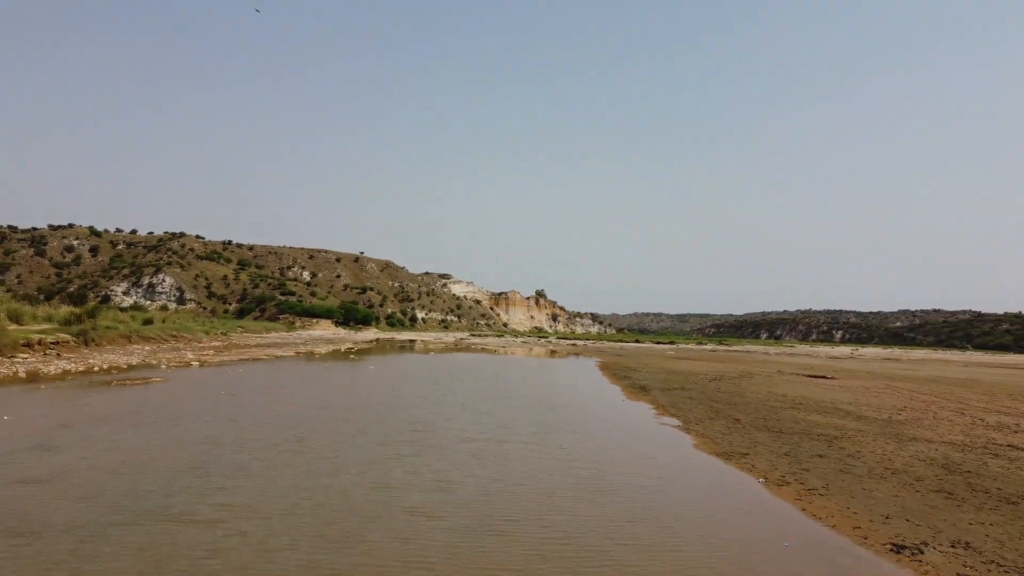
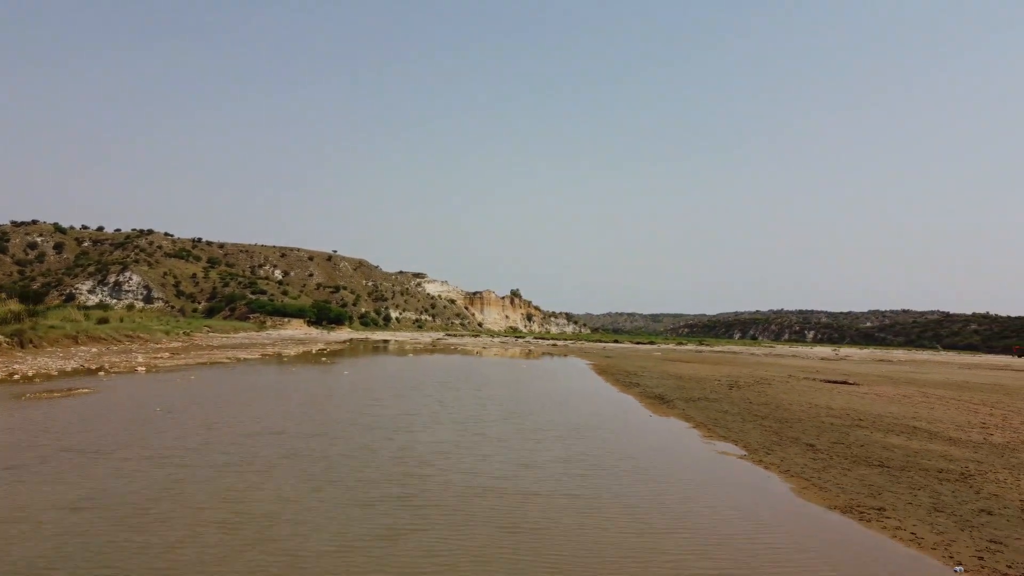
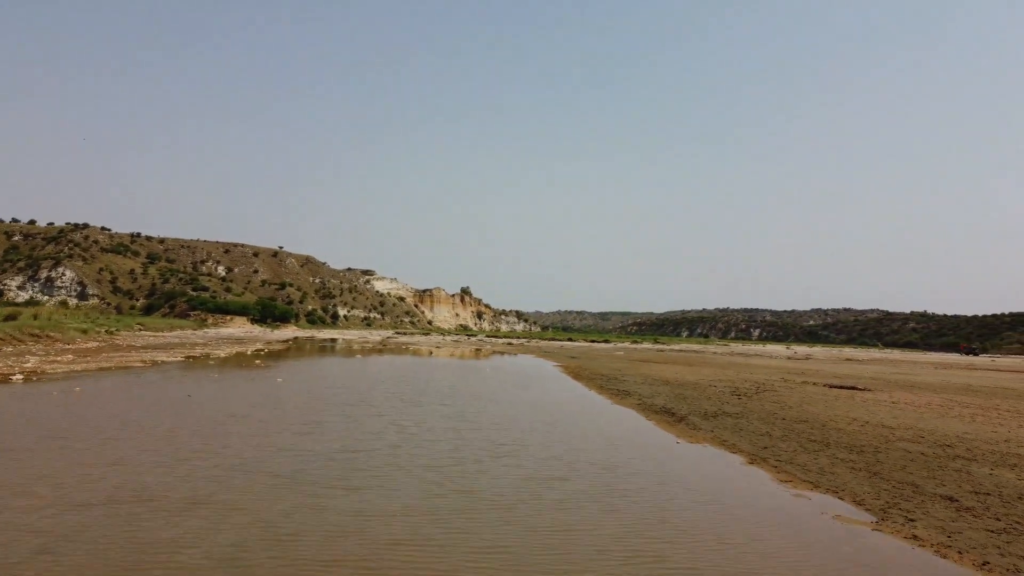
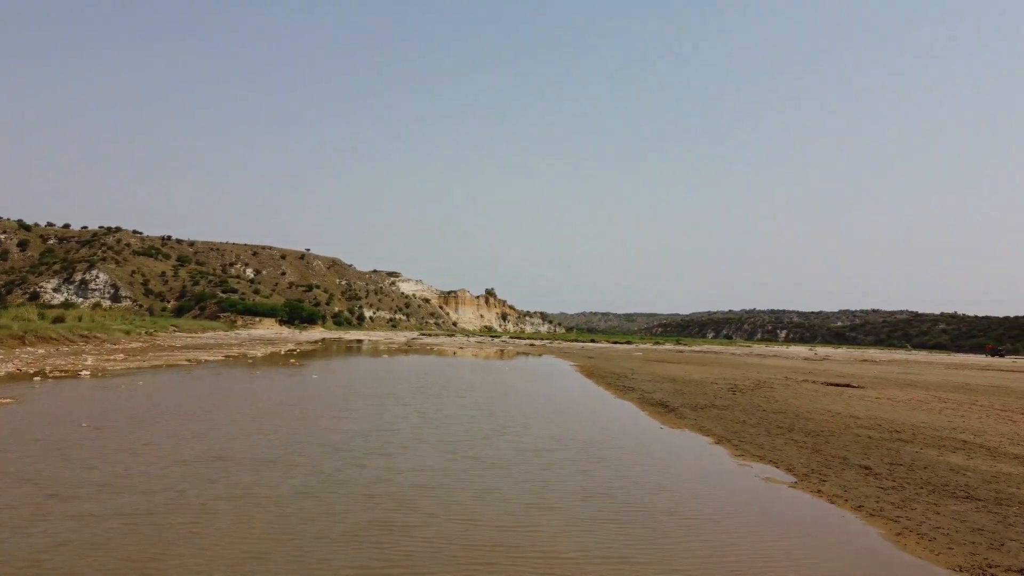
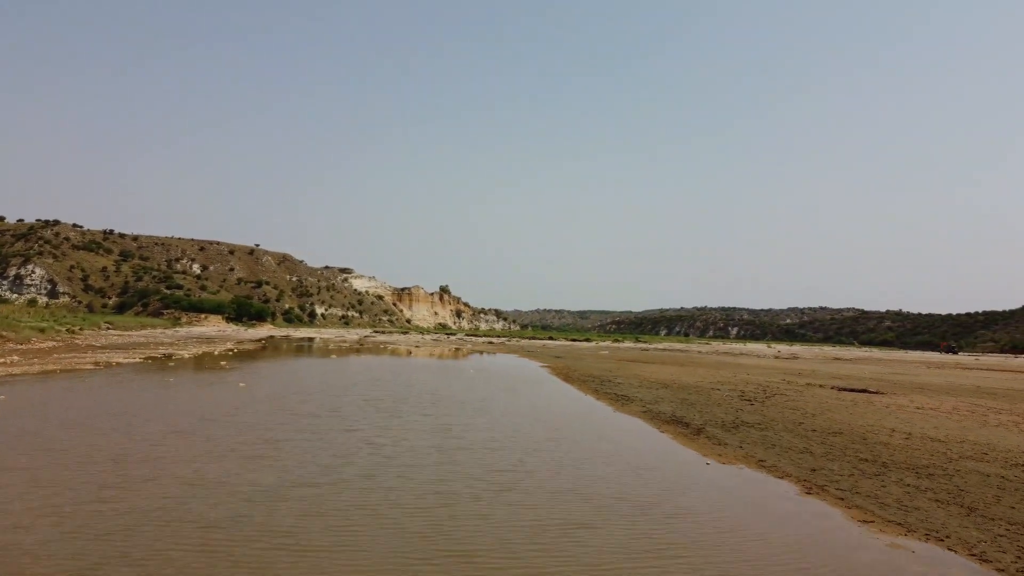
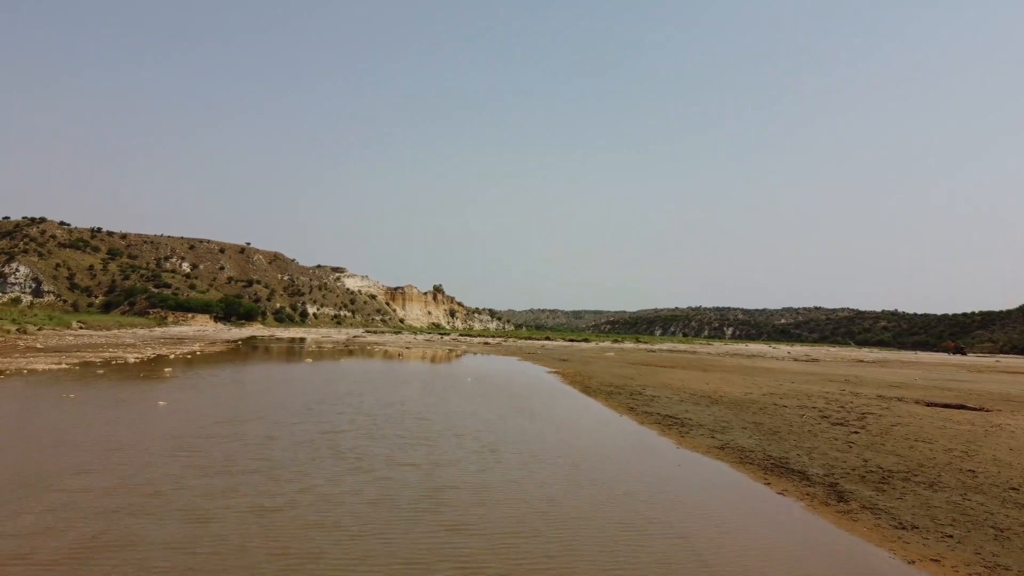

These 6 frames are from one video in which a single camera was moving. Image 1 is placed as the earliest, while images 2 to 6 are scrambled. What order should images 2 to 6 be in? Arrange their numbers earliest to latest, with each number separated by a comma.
2, 4, 3, 5, 6
